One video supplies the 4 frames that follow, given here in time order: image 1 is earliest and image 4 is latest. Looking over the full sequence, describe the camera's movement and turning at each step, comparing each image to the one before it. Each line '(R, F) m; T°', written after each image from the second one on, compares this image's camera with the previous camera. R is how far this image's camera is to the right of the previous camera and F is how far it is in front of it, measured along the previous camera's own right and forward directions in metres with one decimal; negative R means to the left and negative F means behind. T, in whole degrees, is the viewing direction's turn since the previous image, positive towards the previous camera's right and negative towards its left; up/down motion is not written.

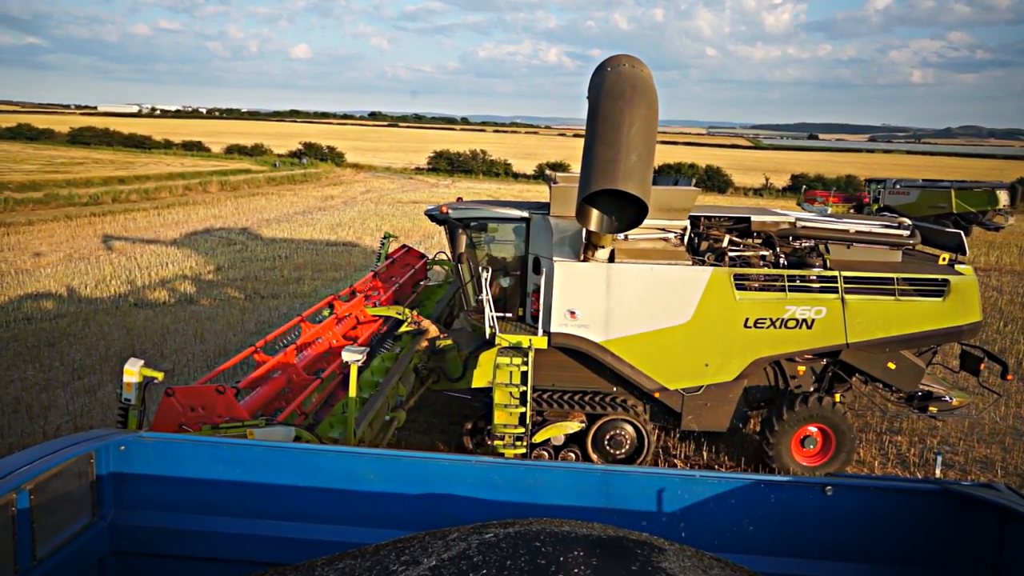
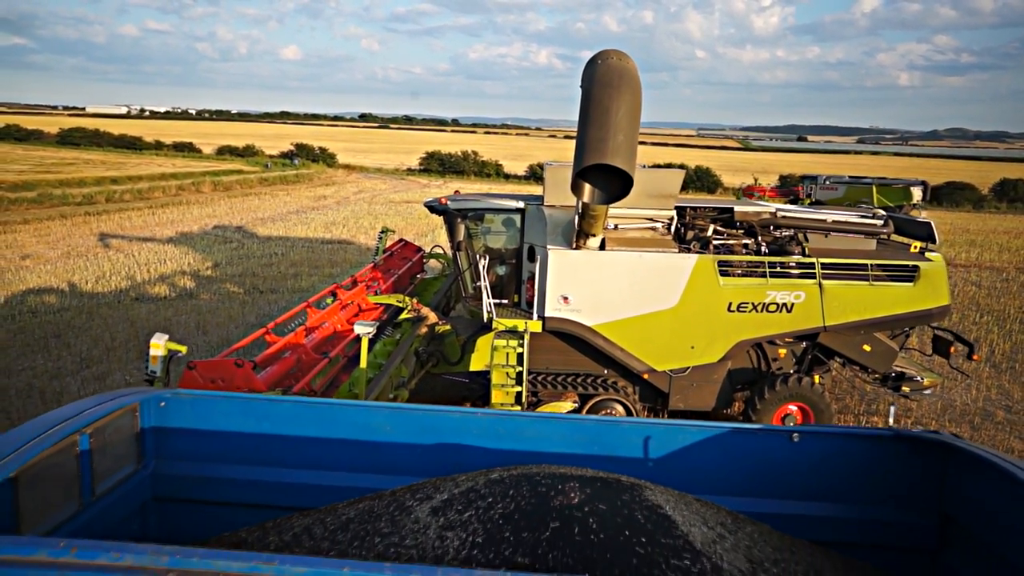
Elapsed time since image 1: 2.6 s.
(0.0, -0.3) m; +1°
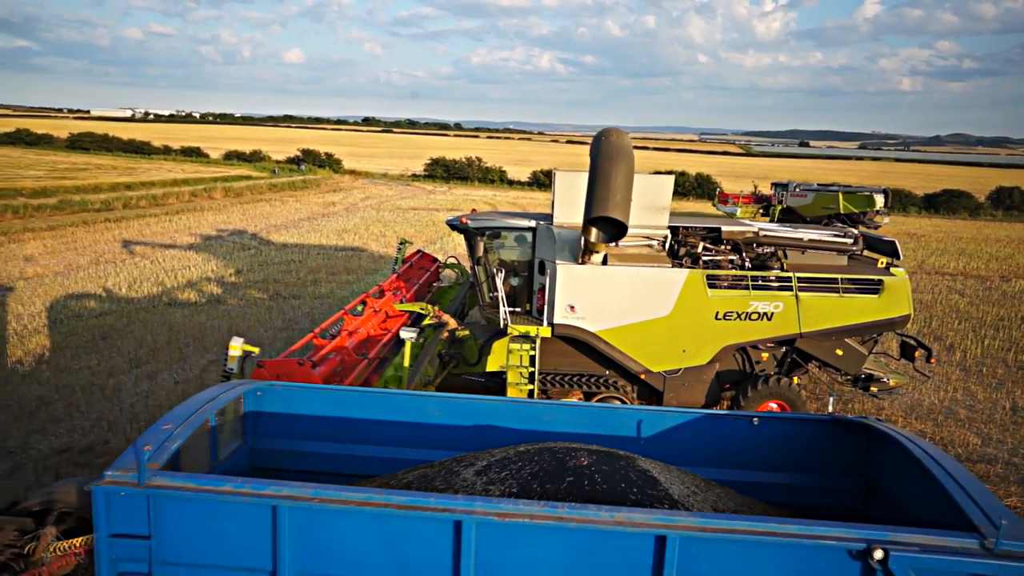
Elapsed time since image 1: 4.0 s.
(-0.1, -0.8) m; 0°
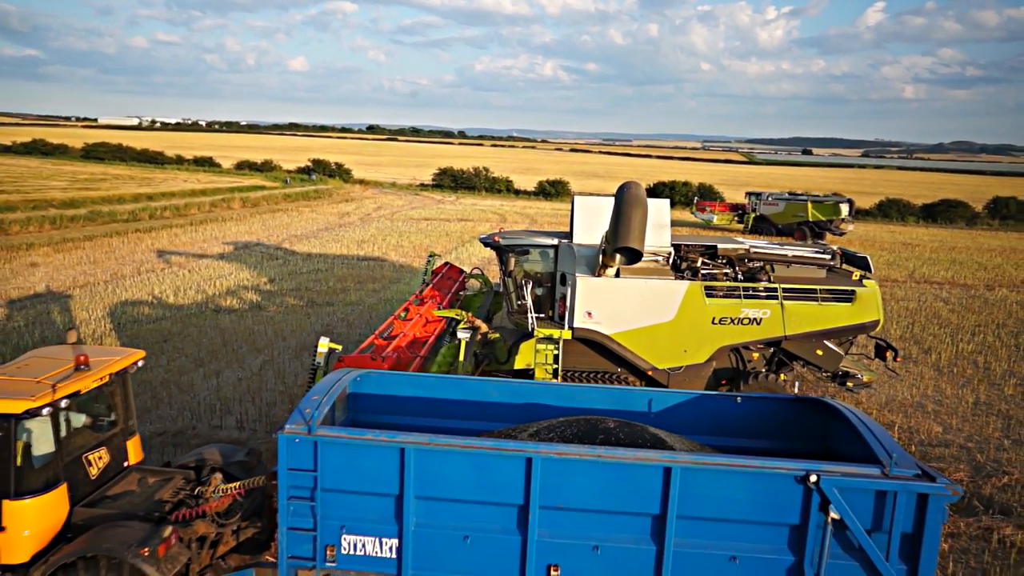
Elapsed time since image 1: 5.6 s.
(-0.3, -1.2) m; 0°
